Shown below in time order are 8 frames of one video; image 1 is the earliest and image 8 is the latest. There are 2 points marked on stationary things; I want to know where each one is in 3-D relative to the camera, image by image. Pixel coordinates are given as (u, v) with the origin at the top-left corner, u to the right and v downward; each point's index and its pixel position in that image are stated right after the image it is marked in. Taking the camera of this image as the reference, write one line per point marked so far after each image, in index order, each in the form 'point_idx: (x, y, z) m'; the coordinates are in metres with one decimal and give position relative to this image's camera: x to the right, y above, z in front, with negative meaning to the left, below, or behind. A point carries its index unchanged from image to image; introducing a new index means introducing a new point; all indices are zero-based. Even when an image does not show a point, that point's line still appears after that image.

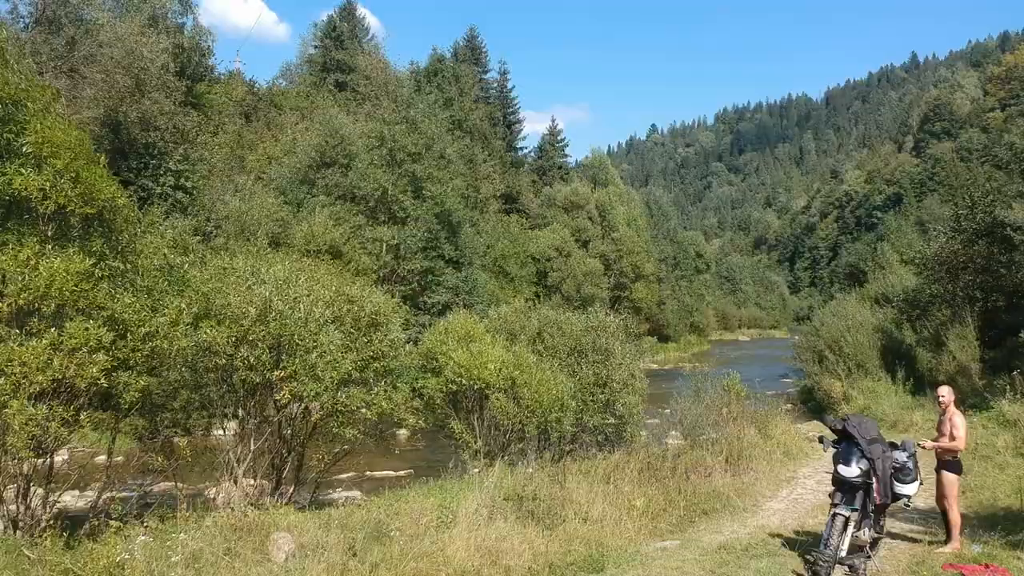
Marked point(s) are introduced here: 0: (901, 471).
0: (+2.9, -1.4, +8.1) m
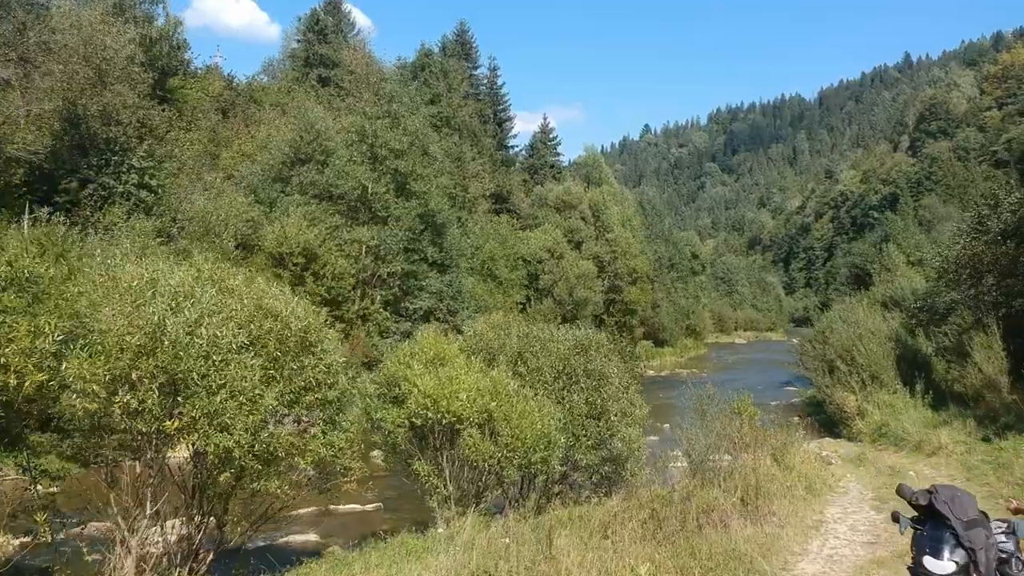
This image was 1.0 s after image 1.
0: (+2.7, -1.5, +5.9) m
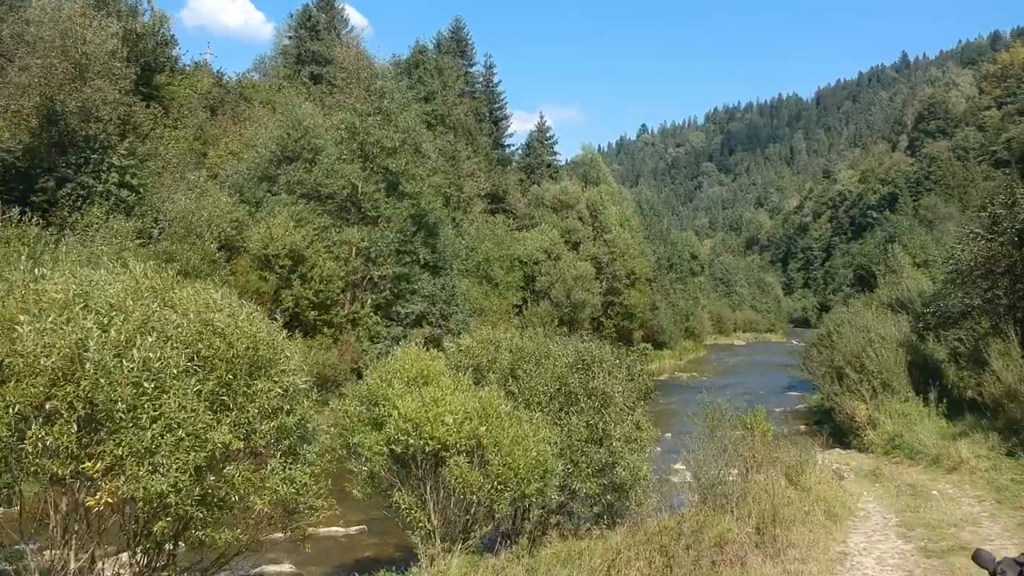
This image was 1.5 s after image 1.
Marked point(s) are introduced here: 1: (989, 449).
0: (+2.7, -1.6, +4.8) m
1: (+8.6, -2.9, +19.5) m
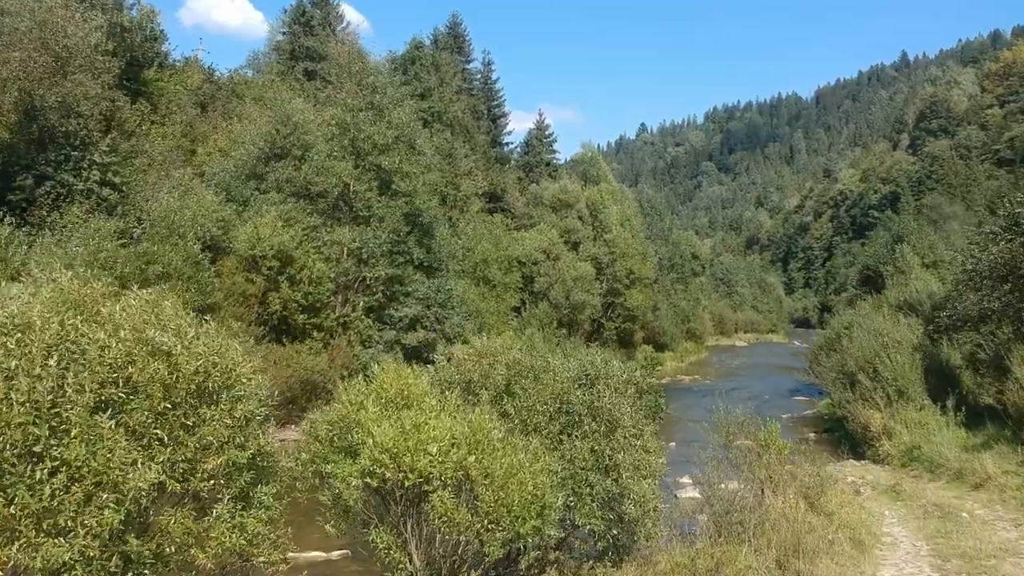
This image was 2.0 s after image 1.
0: (+2.6, -1.7, +3.6) m
1: (+8.6, -3.0, +18.3) m
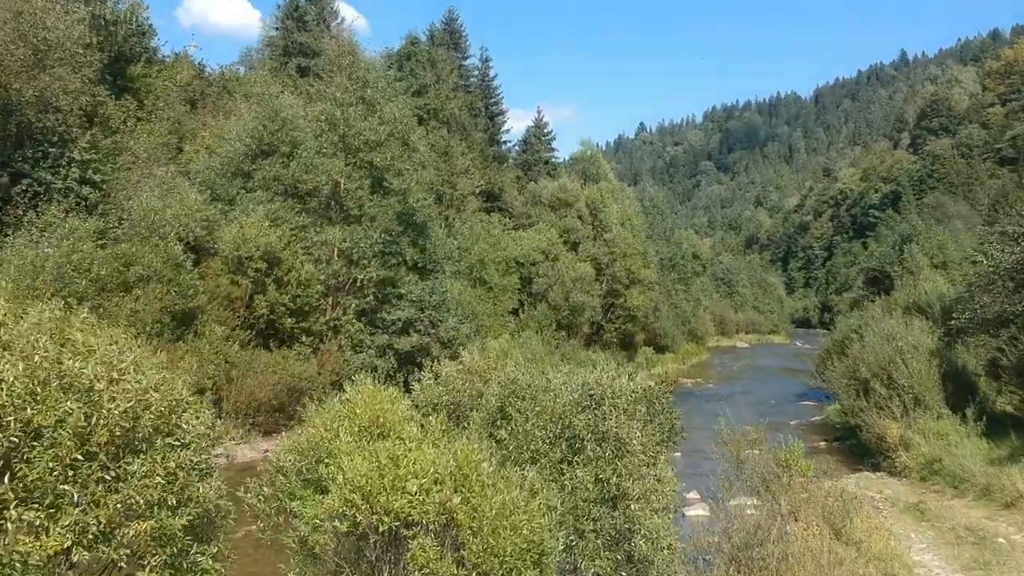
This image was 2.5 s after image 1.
0: (+2.6, -1.7, +2.4) m
1: (+8.5, -3.0, +17.1) m
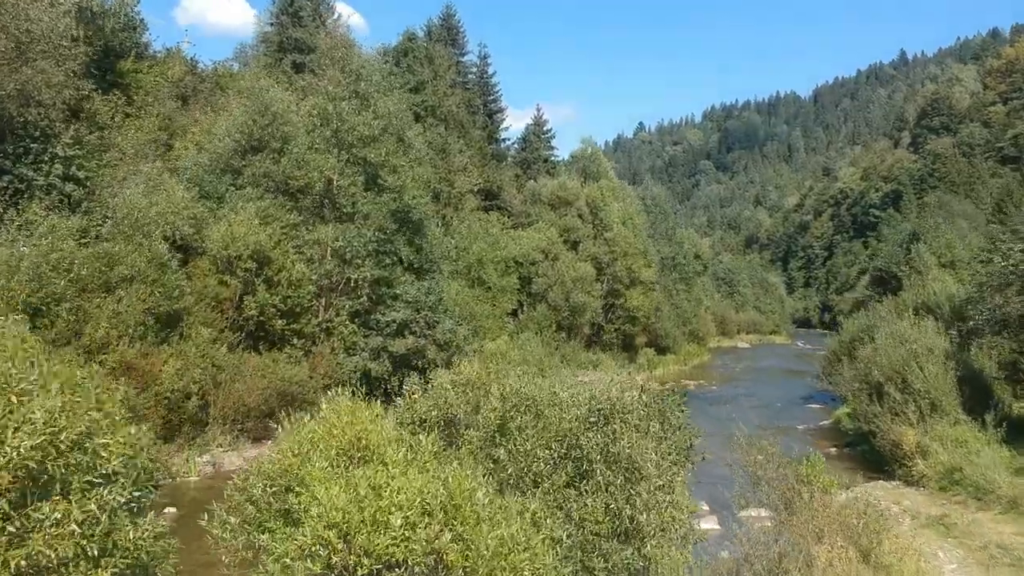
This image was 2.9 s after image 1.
0: (+2.6, -1.8, +1.4) m
1: (+8.5, -3.0, +16.2) m
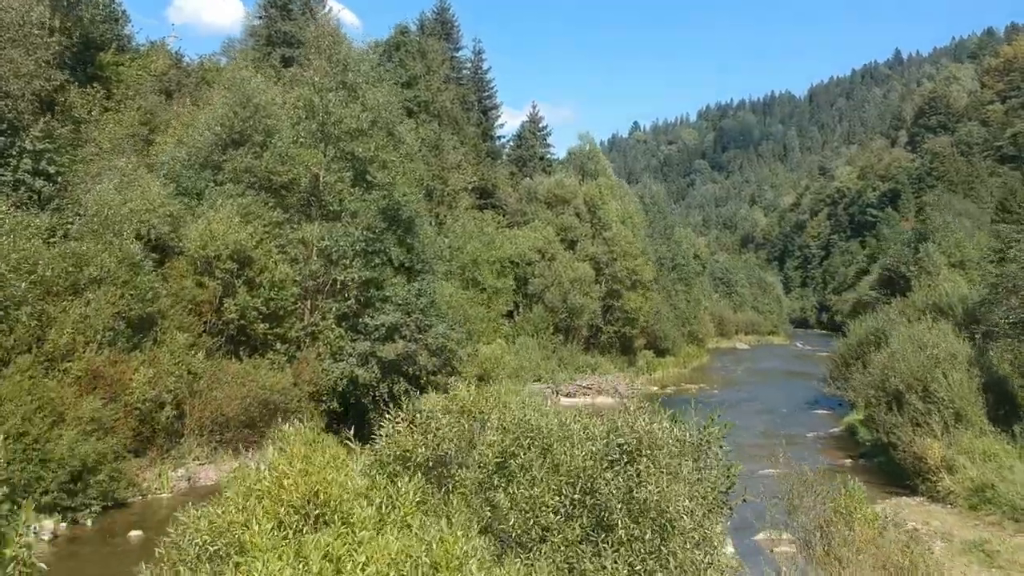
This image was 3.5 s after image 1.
0: (+2.6, -1.8, -0.1) m
1: (+8.4, -3.1, +14.7) m
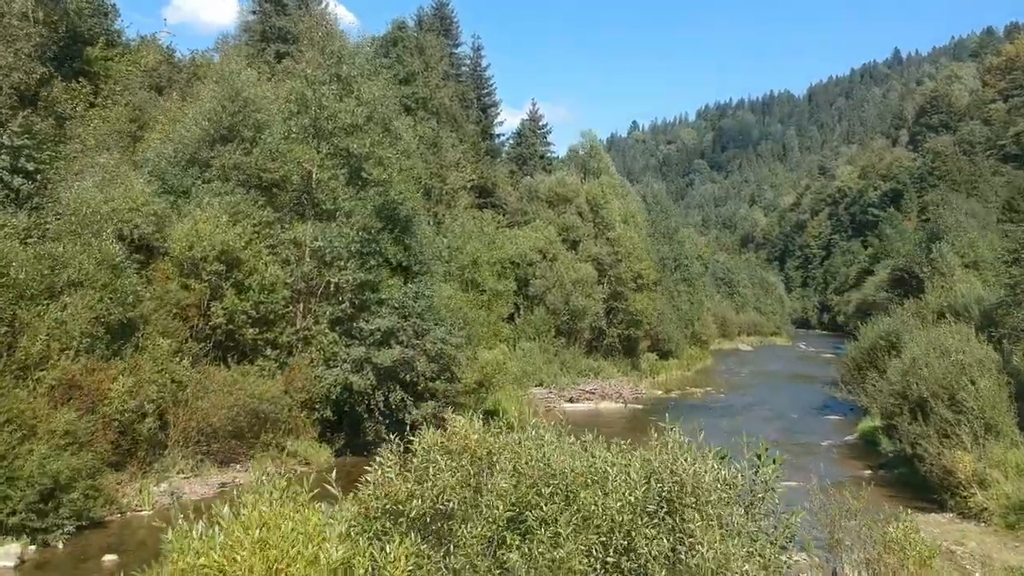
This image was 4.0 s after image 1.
0: (+2.7, -1.9, -1.3) m
1: (+8.5, -3.1, +13.5) m
